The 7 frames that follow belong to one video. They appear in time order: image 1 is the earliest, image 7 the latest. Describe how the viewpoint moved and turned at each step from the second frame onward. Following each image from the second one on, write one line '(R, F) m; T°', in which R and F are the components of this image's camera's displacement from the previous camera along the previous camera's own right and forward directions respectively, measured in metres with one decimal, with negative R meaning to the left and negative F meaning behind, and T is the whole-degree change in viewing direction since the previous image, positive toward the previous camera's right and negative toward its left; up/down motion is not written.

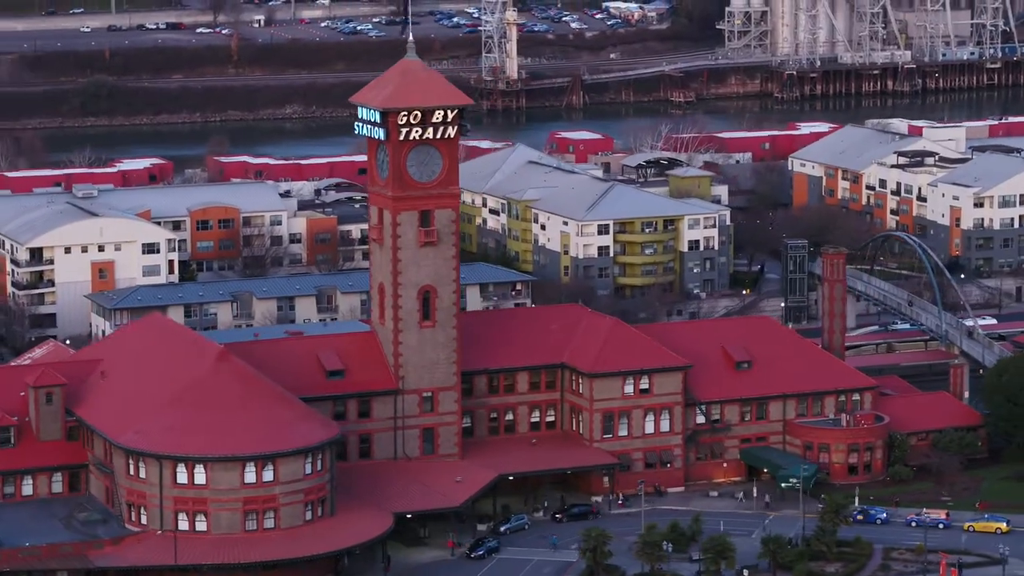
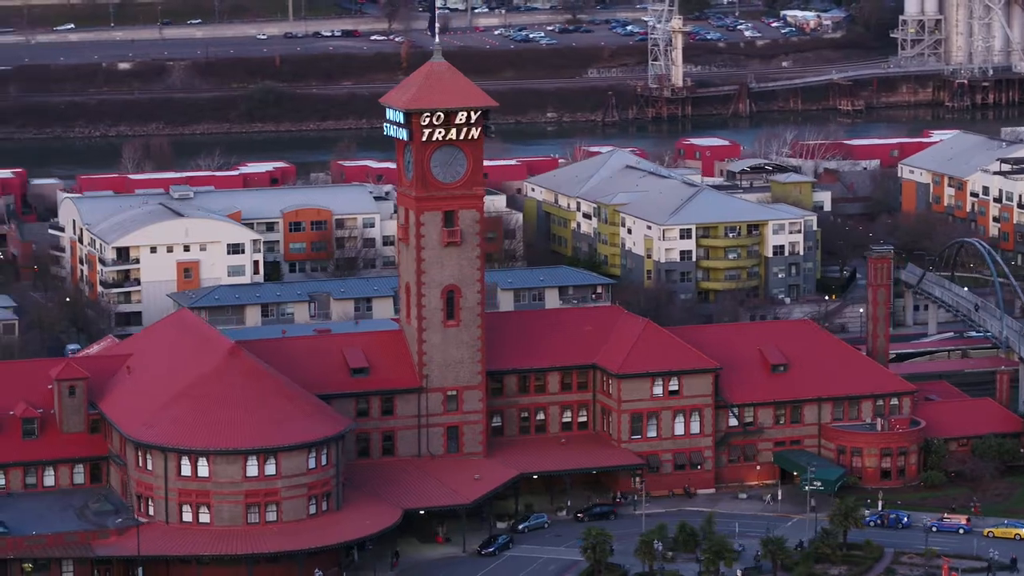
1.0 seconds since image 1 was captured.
(+2.5, -0.2) m; -5°
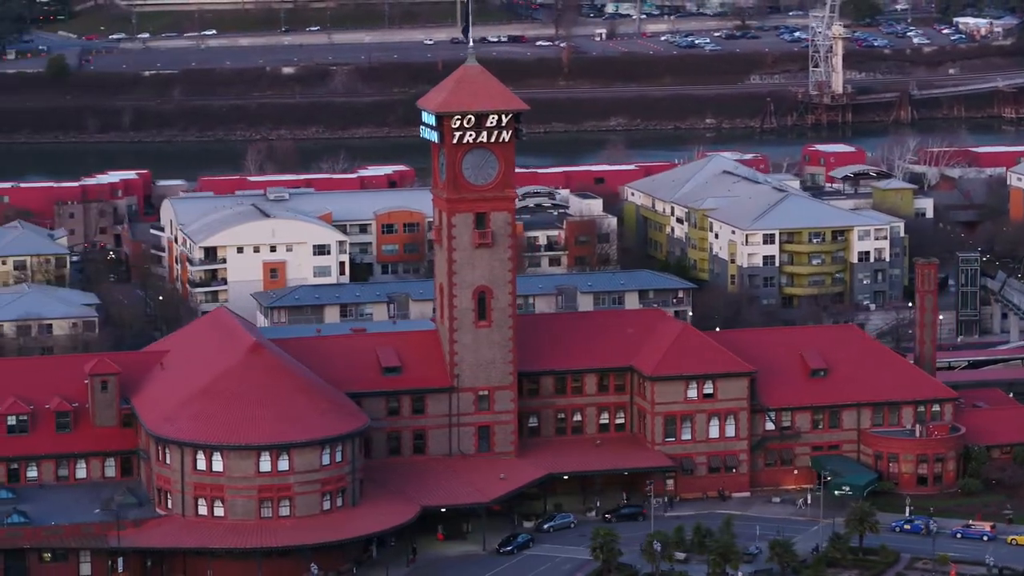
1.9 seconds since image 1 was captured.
(+2.3, -0.2) m; -5°
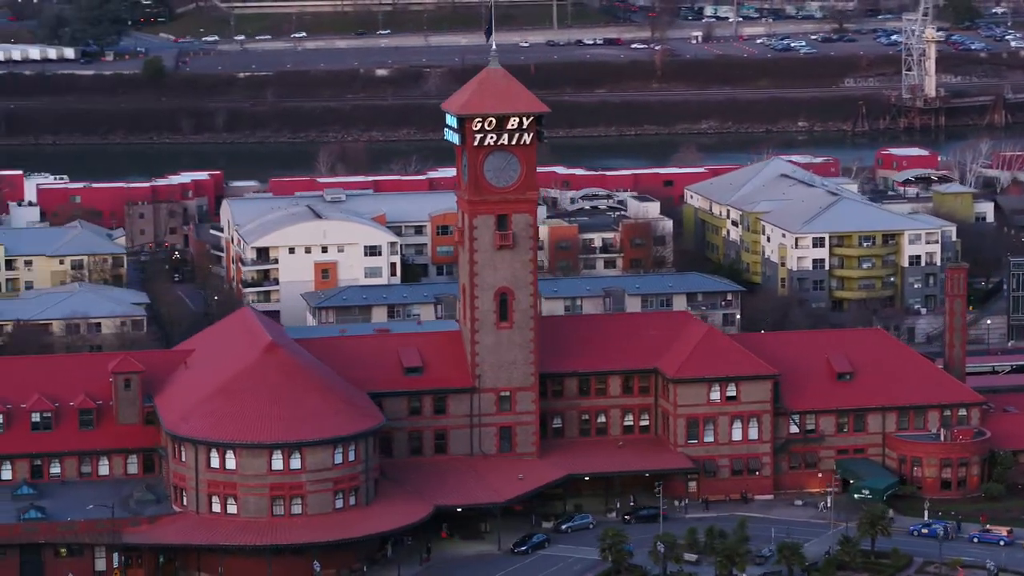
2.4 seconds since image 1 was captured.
(+1.3, -0.2) m; -3°
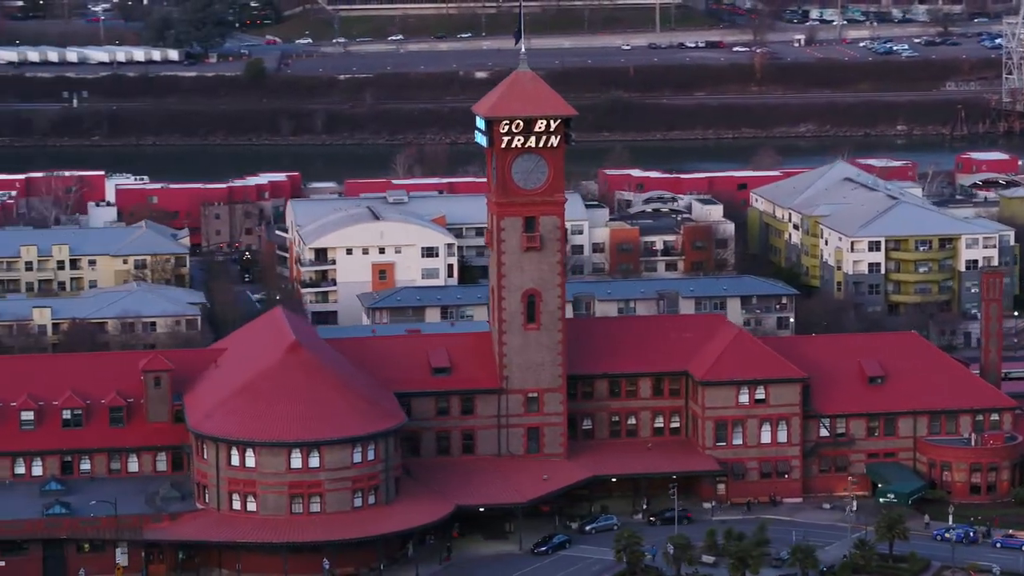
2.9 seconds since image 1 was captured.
(+1.3, -0.2) m; -3°
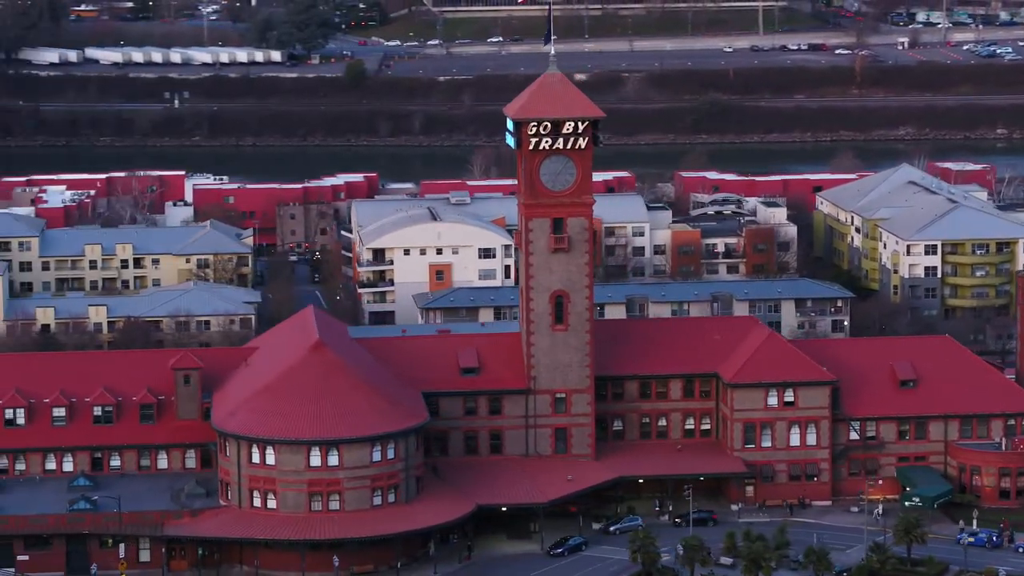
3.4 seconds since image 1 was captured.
(+1.3, -0.1) m; -3°
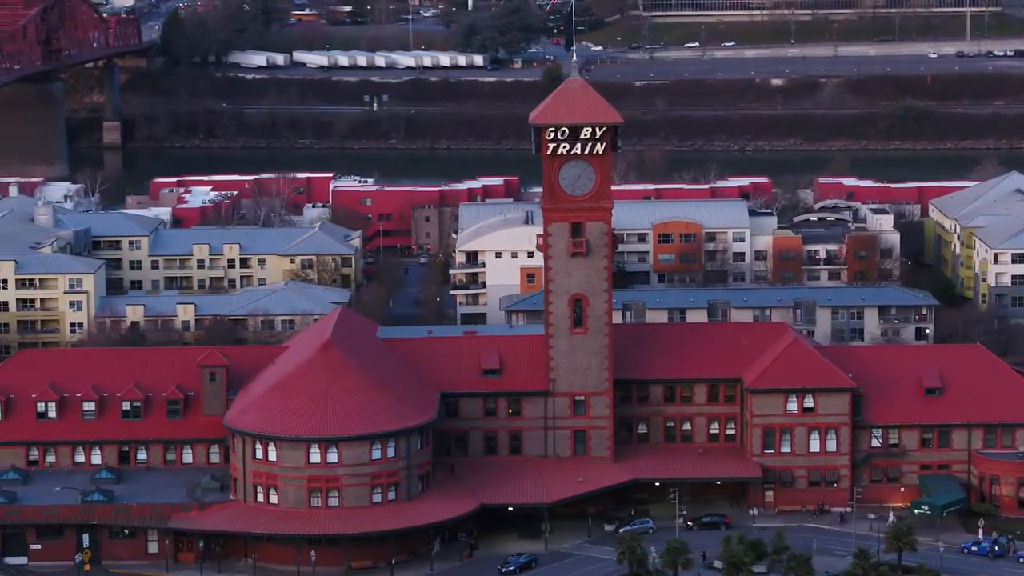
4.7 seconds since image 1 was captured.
(+3.2, -0.3) m; -6°
